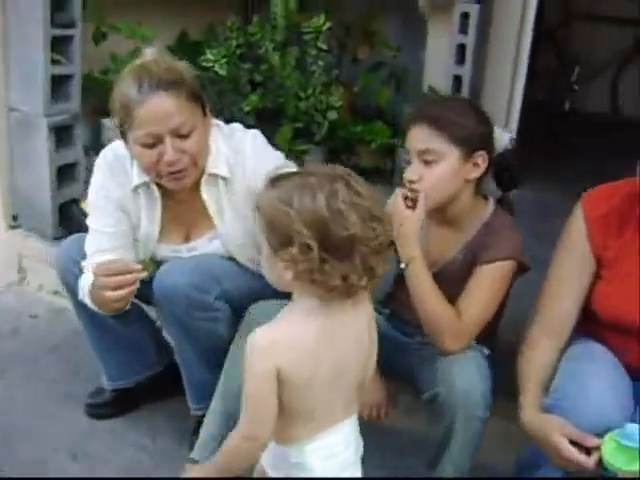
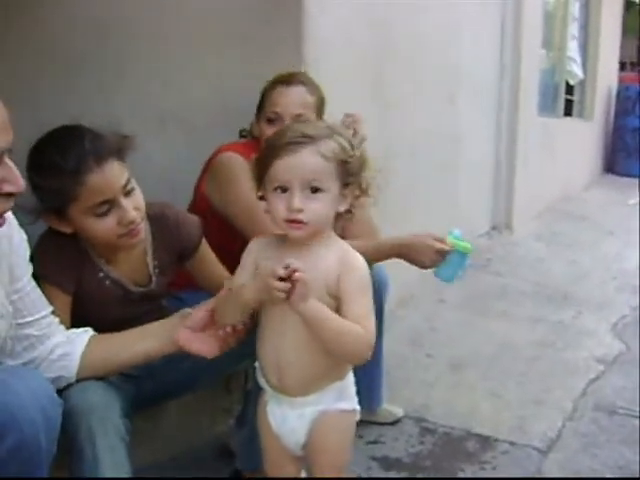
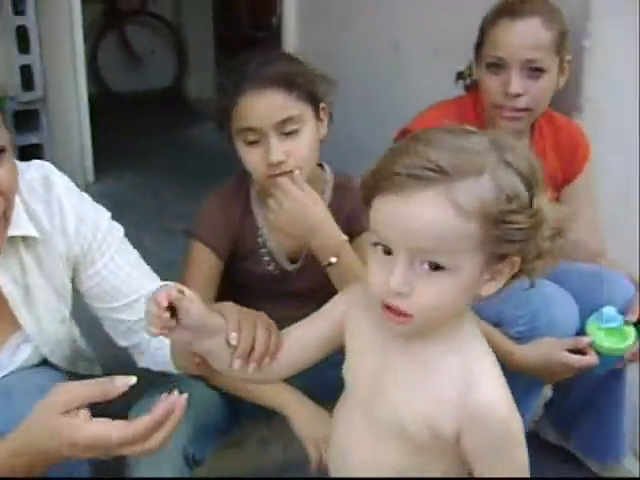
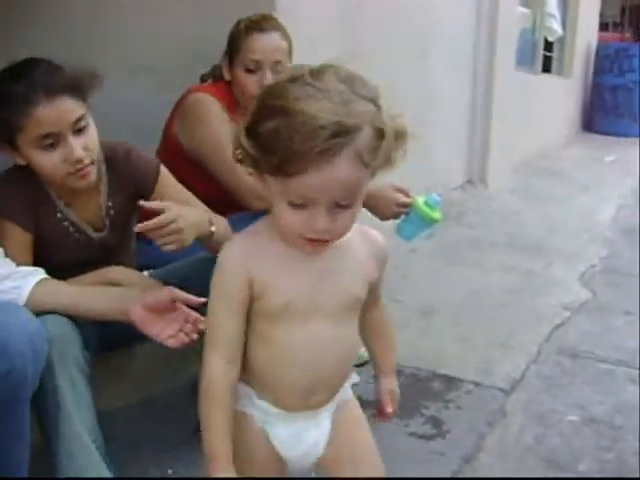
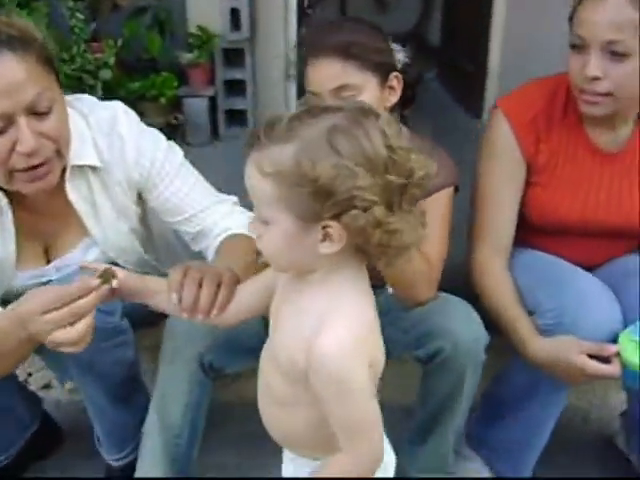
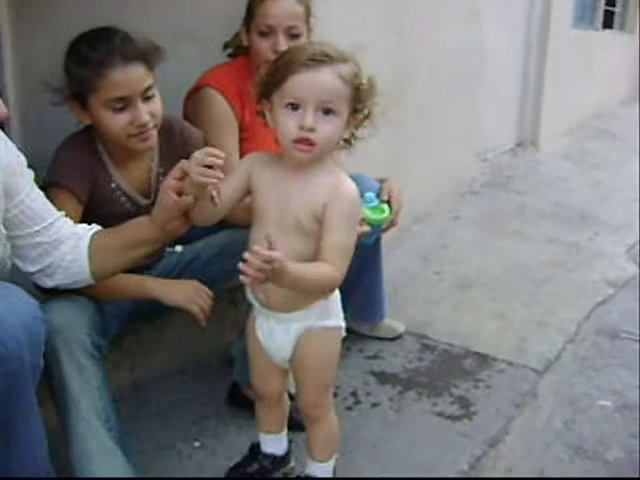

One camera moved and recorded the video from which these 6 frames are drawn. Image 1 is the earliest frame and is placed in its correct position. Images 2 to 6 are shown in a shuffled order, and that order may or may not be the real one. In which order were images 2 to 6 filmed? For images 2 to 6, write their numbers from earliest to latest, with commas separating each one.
5, 3, 6, 2, 4
